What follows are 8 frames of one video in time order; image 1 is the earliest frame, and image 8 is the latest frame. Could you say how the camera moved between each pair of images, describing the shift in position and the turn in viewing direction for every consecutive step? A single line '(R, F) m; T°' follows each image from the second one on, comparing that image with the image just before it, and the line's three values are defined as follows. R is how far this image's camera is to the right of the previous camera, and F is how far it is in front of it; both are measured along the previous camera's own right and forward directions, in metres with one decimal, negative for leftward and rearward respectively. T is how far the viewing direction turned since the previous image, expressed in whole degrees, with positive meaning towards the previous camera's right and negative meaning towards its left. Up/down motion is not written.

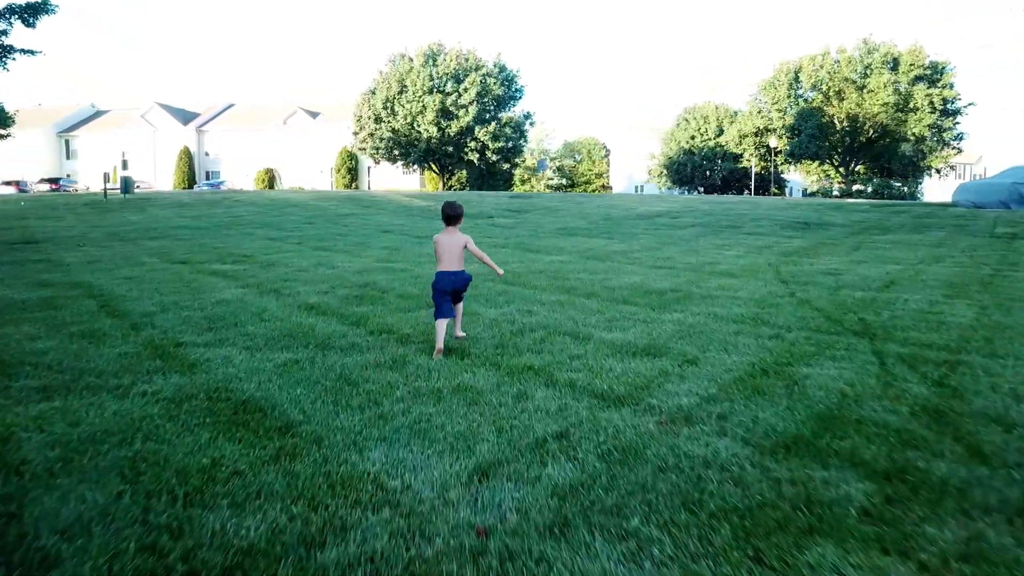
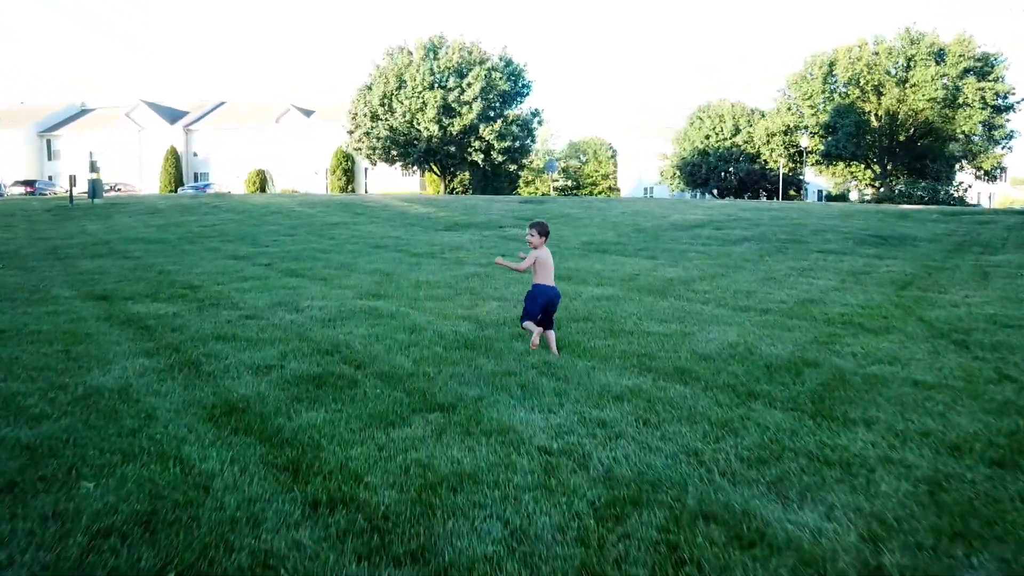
(-0.2, +2.4) m; 0°
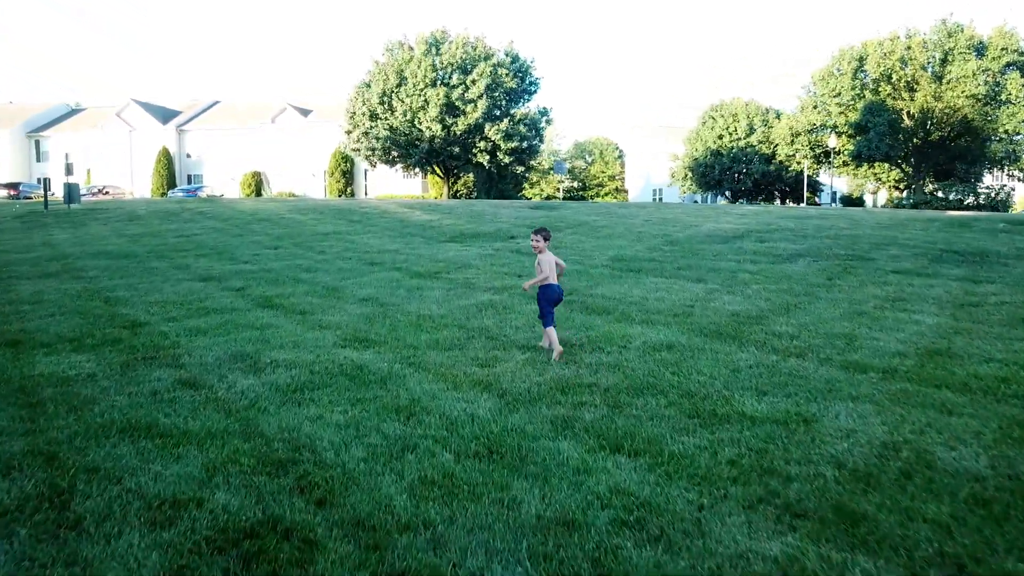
(-0.2, +1.6) m; 0°
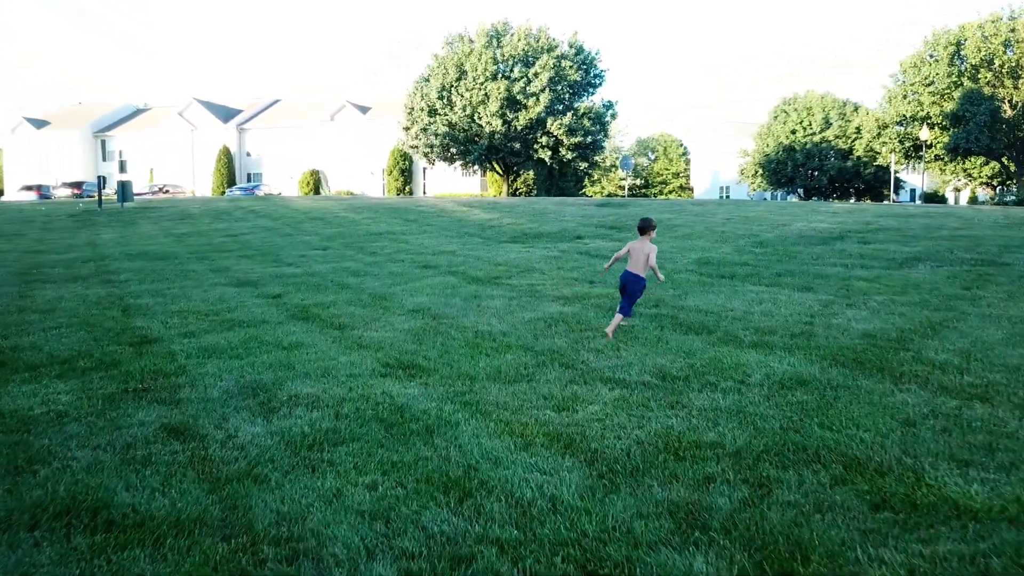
(-0.1, +1.1) m; -4°
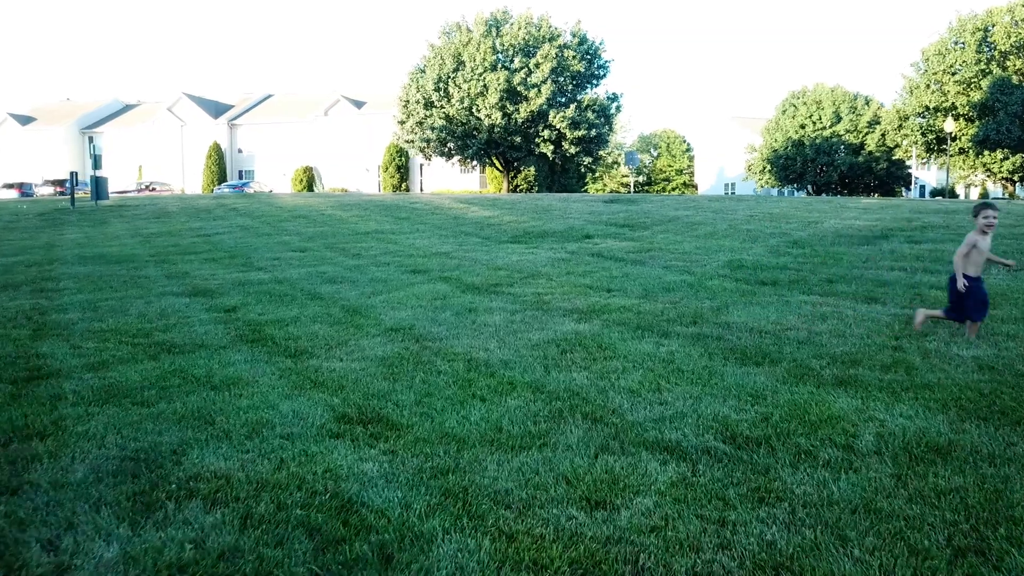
(0.0, +1.3) m; 0°
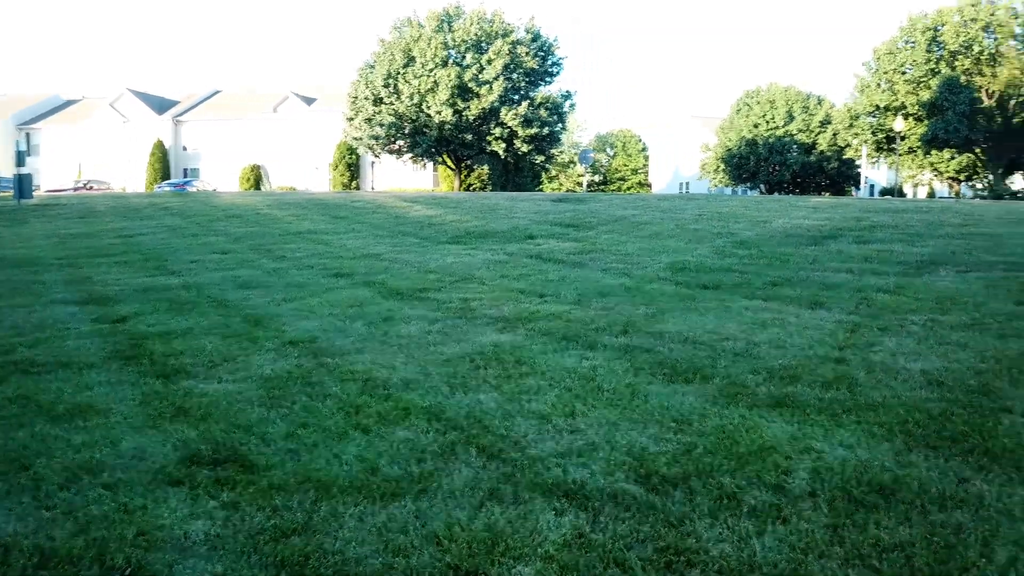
(+0.3, +0.5) m; +3°
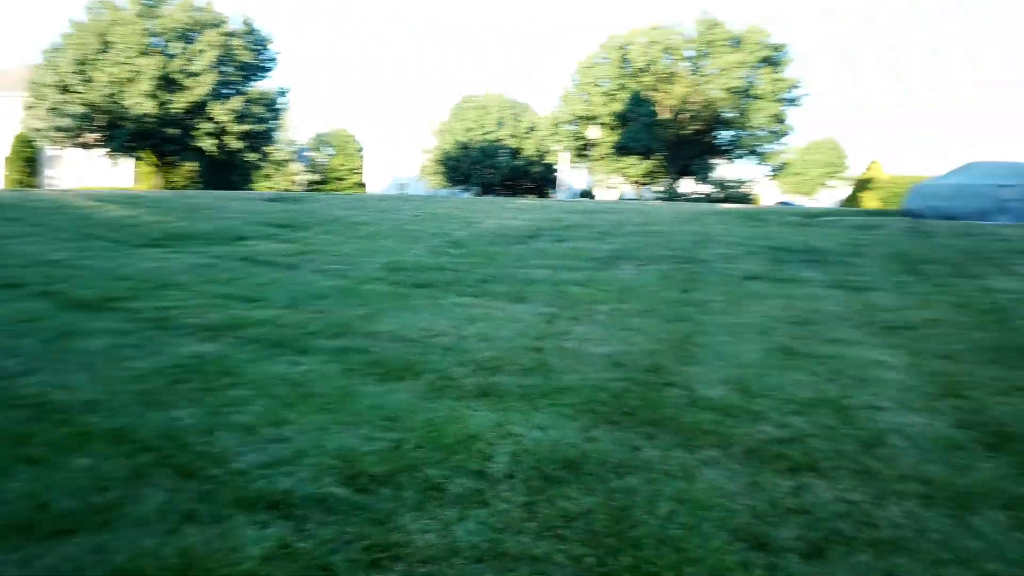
(+0.1, 0.0) m; +20°
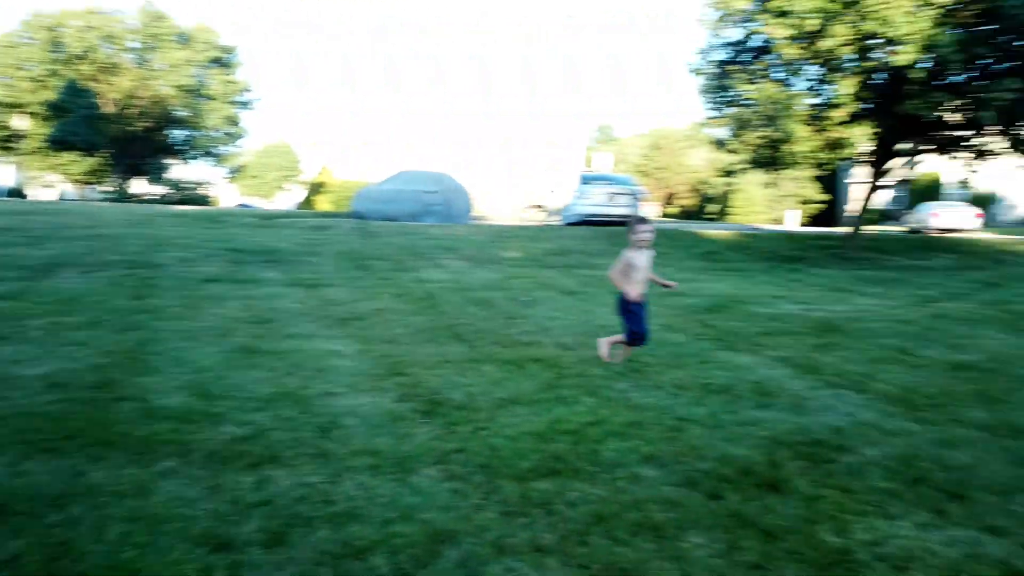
(-0.3, +0.5) m; 0°
